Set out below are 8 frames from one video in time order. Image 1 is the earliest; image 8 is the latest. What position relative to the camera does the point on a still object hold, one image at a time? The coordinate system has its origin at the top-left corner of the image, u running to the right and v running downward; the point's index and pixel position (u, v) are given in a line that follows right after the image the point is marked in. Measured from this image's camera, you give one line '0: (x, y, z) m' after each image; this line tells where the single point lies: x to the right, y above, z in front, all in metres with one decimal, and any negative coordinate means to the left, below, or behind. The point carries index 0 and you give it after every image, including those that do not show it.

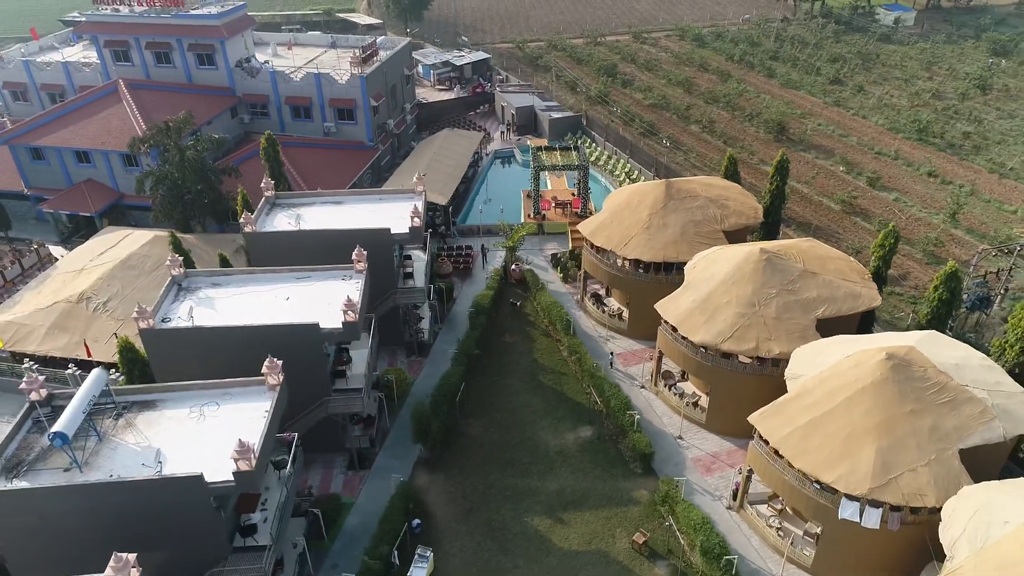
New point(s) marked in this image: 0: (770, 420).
0: (+7.0, -3.5, +19.4) m
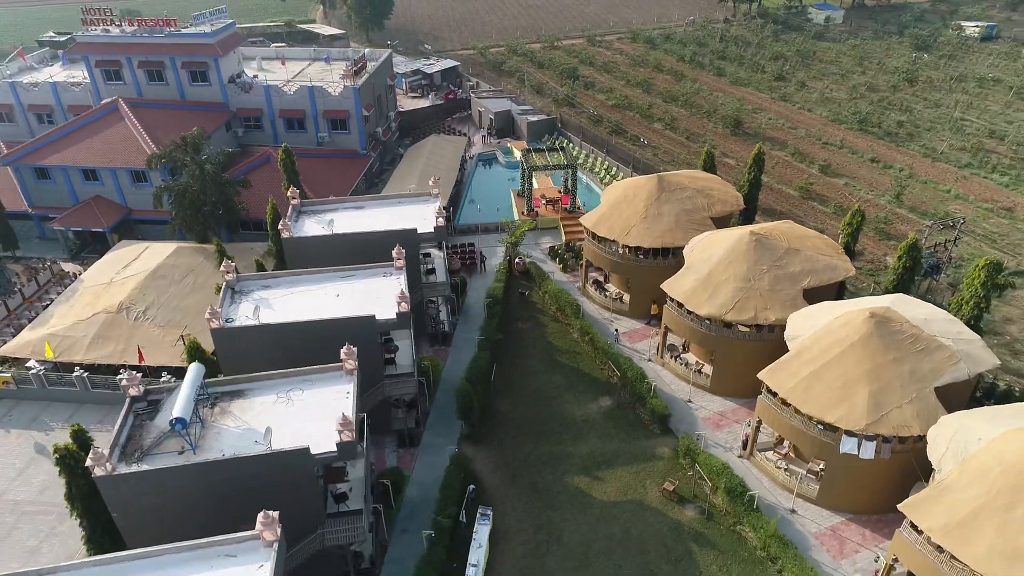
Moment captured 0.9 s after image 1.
0: (+8.4, -2.7, +22.7) m
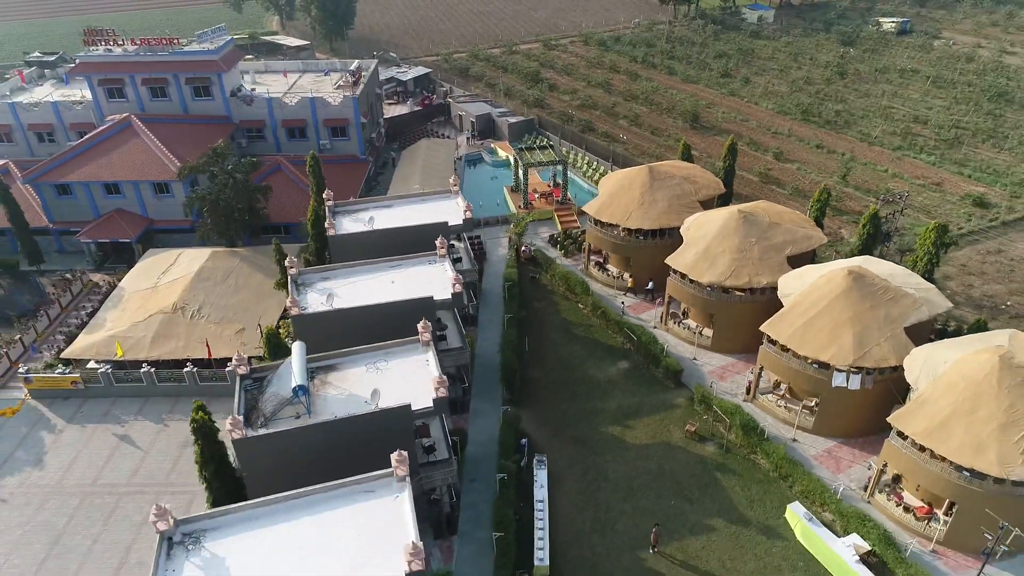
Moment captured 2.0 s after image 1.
0: (+9.9, -1.4, +27.1) m
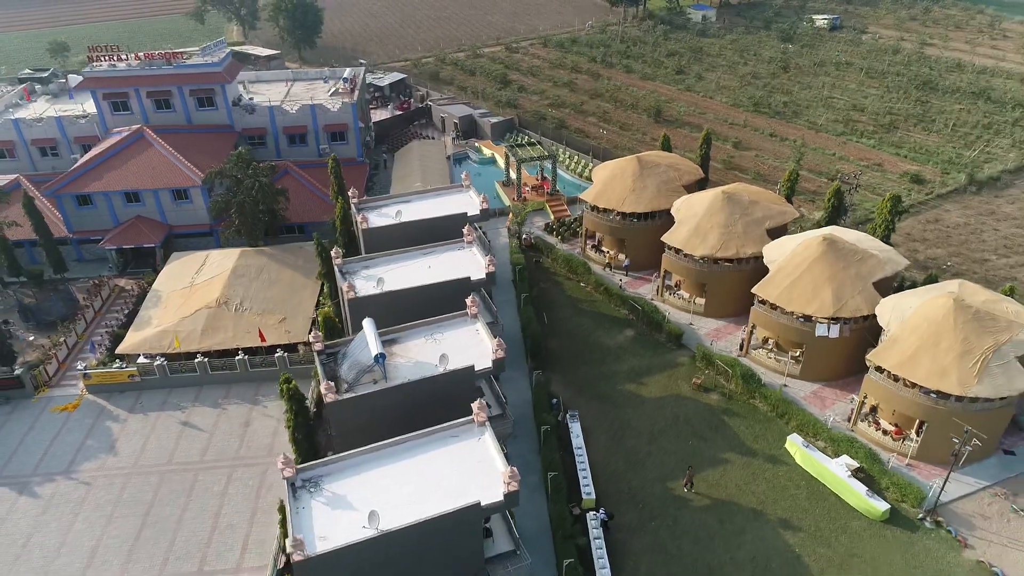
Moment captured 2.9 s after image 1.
0: (+11.0, 0.0, +31.4) m
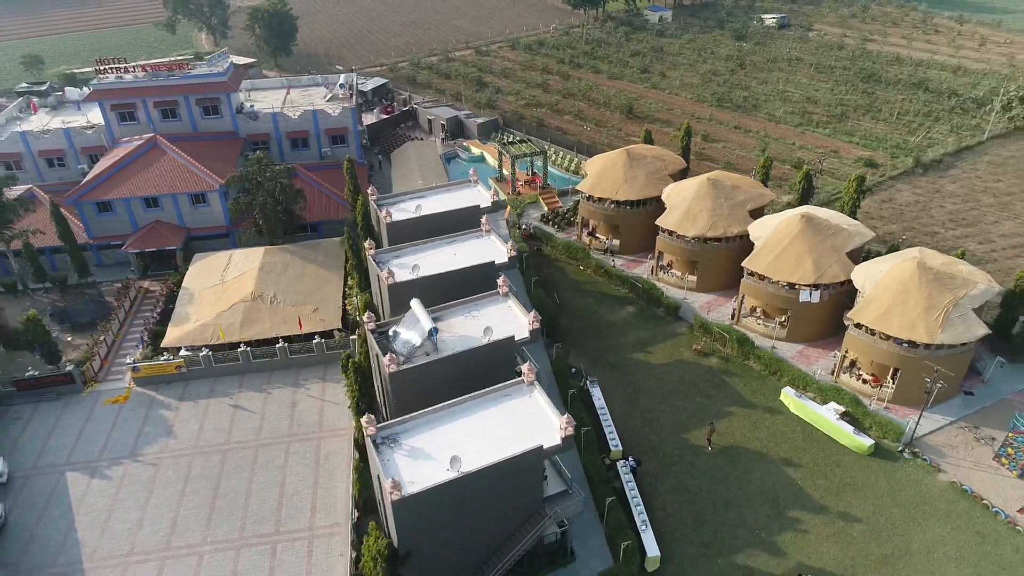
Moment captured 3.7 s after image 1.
0: (+11.8, +1.3, +35.4) m
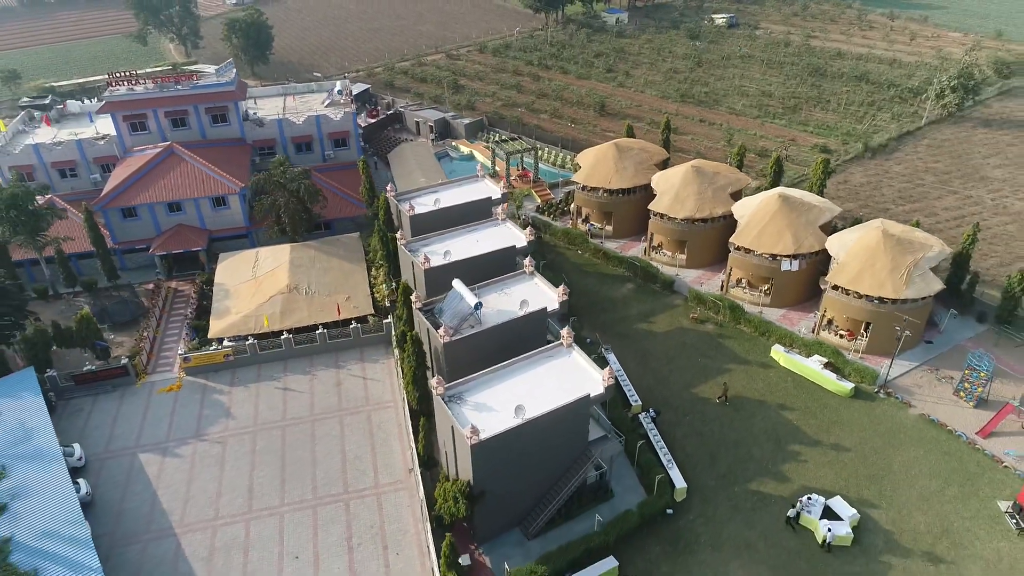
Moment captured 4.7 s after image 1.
0: (+12.6, +2.8, +40.0) m
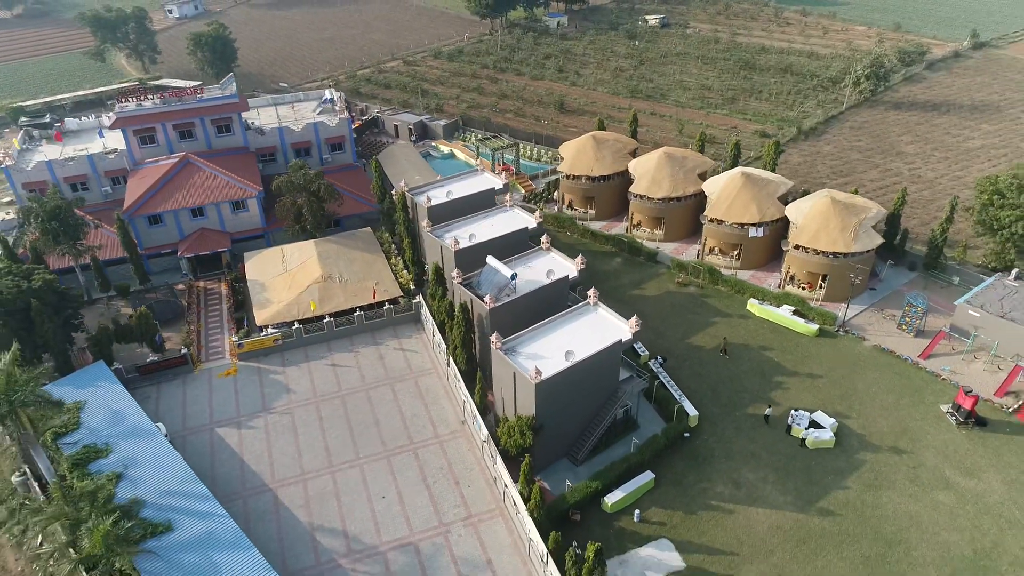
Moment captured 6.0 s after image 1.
0: (+12.9, +4.9, +46.5) m
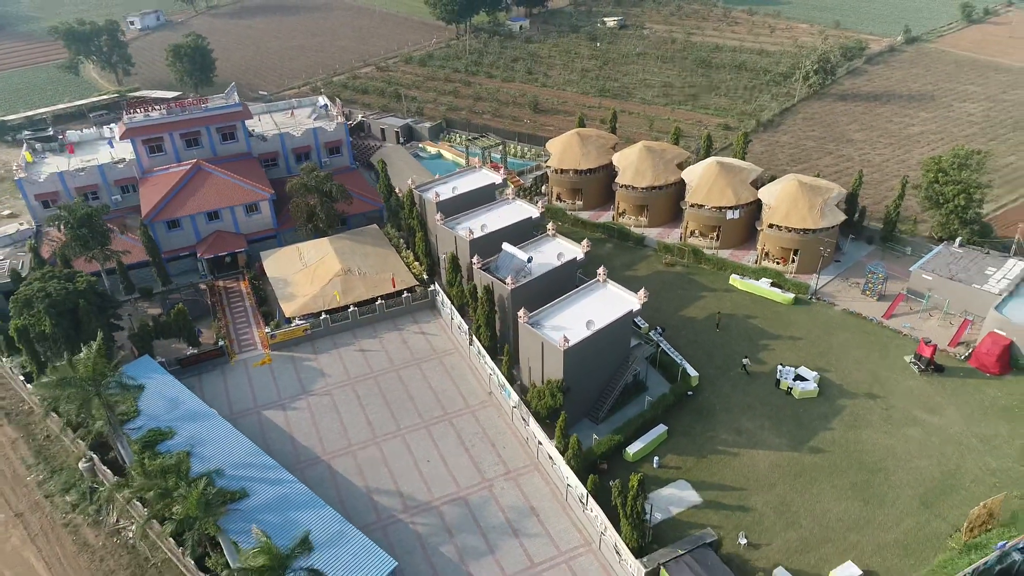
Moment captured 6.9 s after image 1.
0: (+12.8, +6.4, +51.3) m
